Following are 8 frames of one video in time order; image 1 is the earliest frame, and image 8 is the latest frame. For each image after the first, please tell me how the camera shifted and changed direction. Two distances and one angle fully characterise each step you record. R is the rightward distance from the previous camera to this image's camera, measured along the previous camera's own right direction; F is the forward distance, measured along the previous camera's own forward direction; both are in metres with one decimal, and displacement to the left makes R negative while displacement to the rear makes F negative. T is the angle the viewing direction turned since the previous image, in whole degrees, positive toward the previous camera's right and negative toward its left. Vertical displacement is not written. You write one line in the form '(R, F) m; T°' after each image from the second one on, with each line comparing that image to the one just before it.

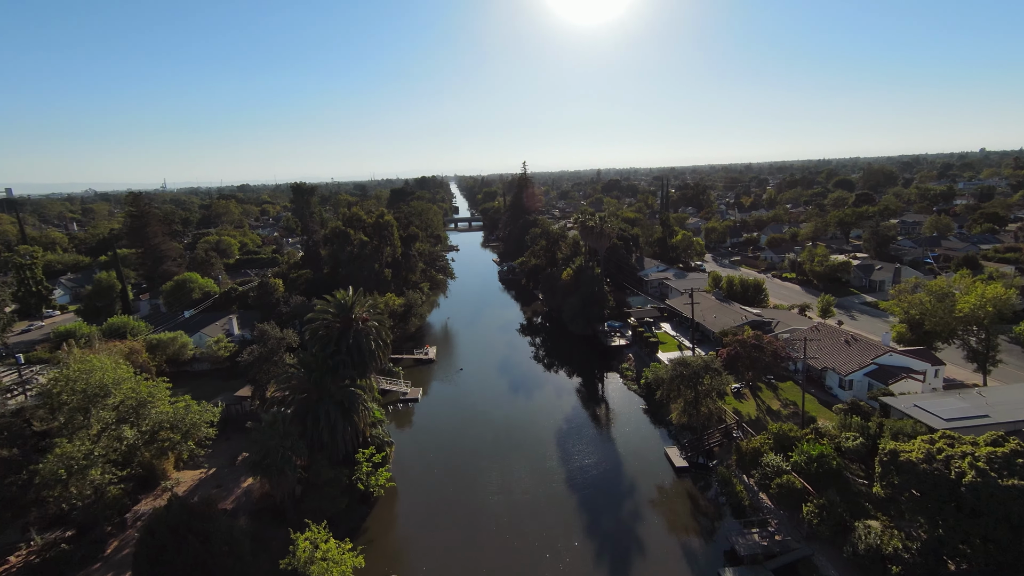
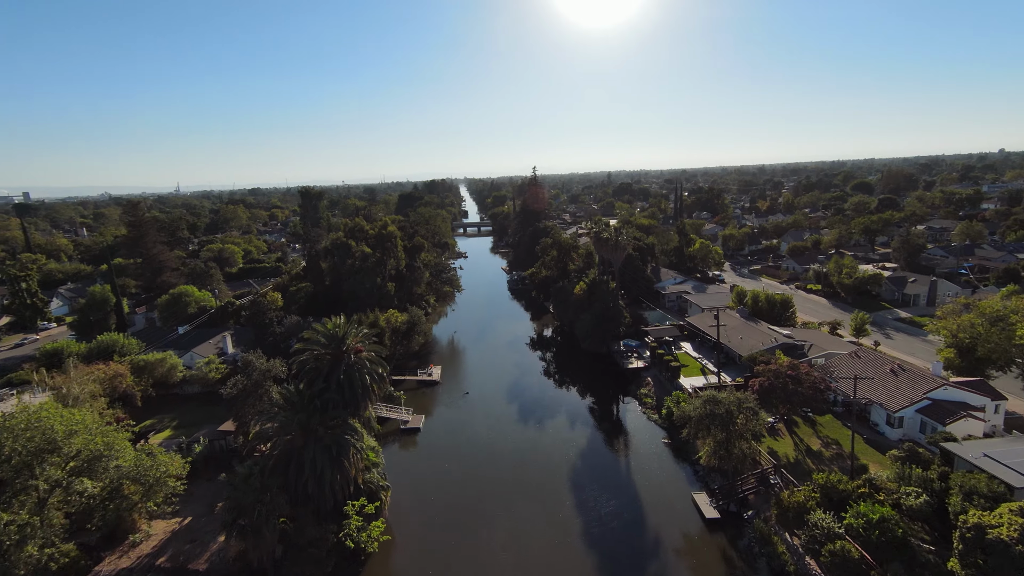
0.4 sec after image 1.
(0.0, +1.2) m; -1°
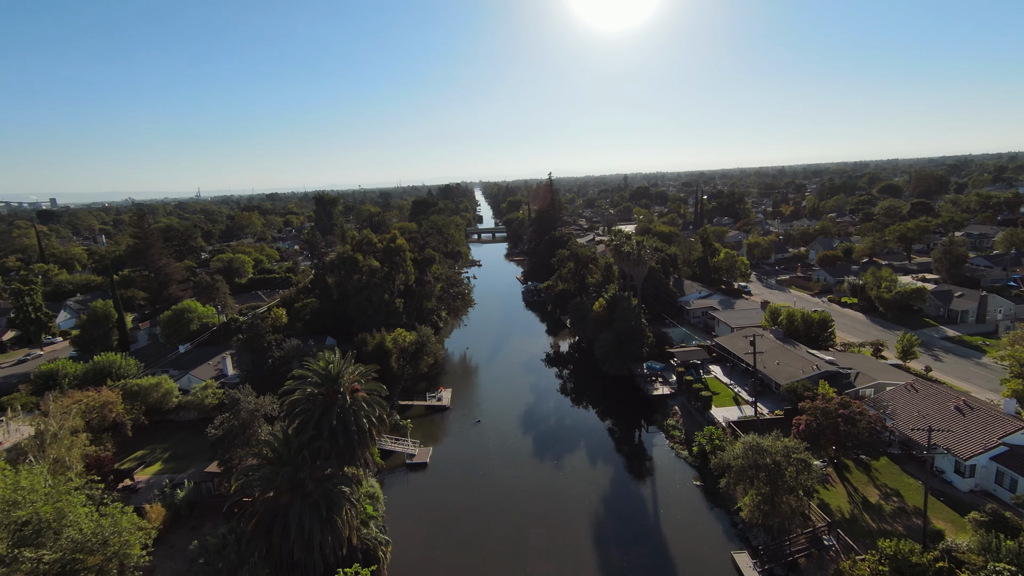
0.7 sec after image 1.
(0.0, +1.2) m; -2°
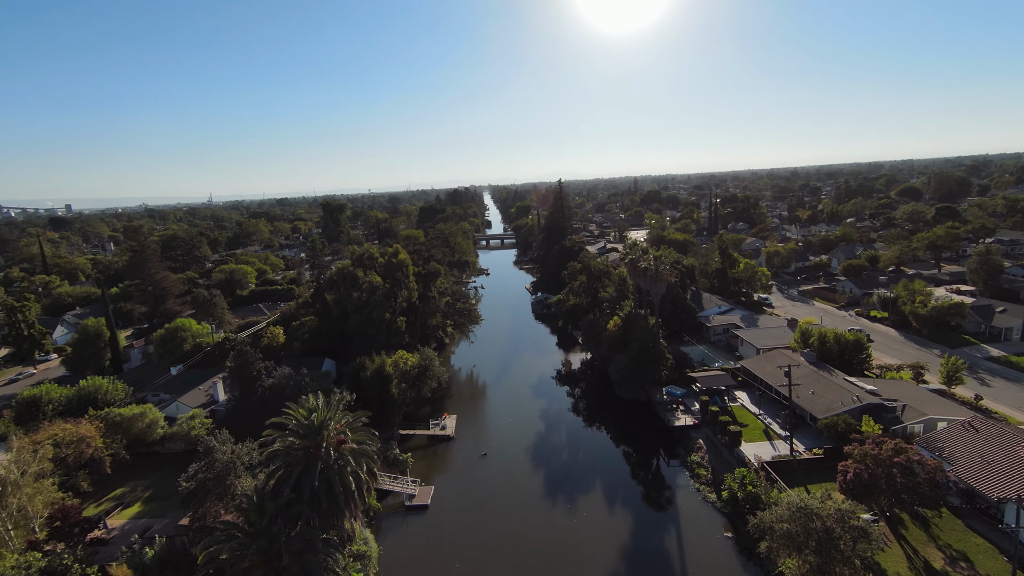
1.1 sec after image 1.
(0.0, +1.1) m; -1°
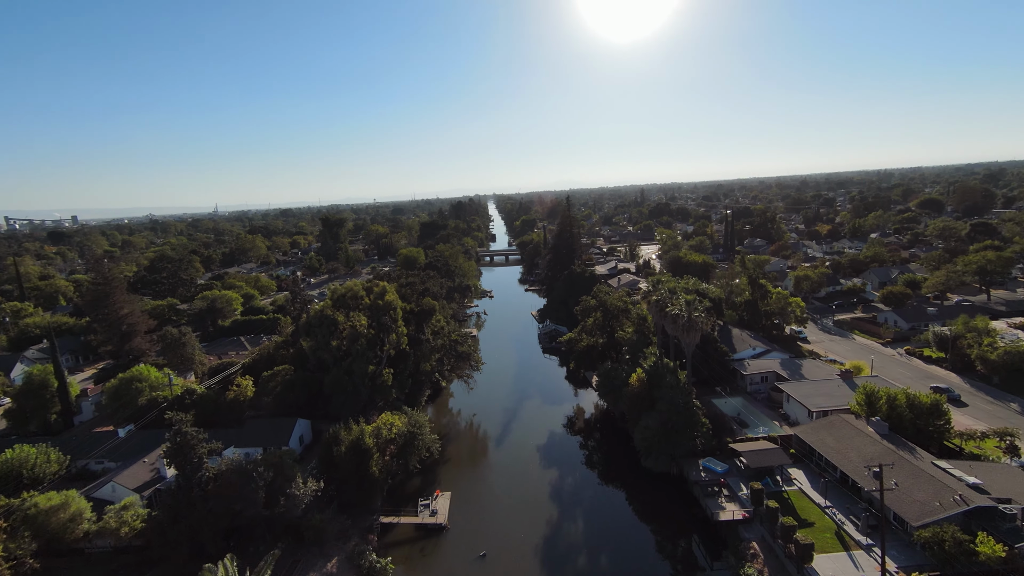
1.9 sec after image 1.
(0.0, +2.6) m; -1°
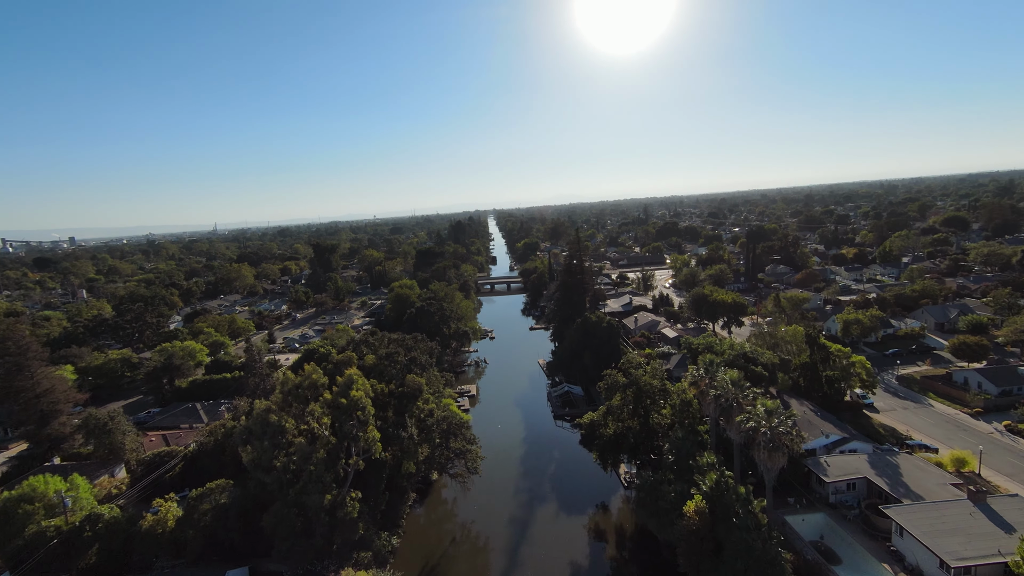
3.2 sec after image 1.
(-0.2, +4.0) m; 0°
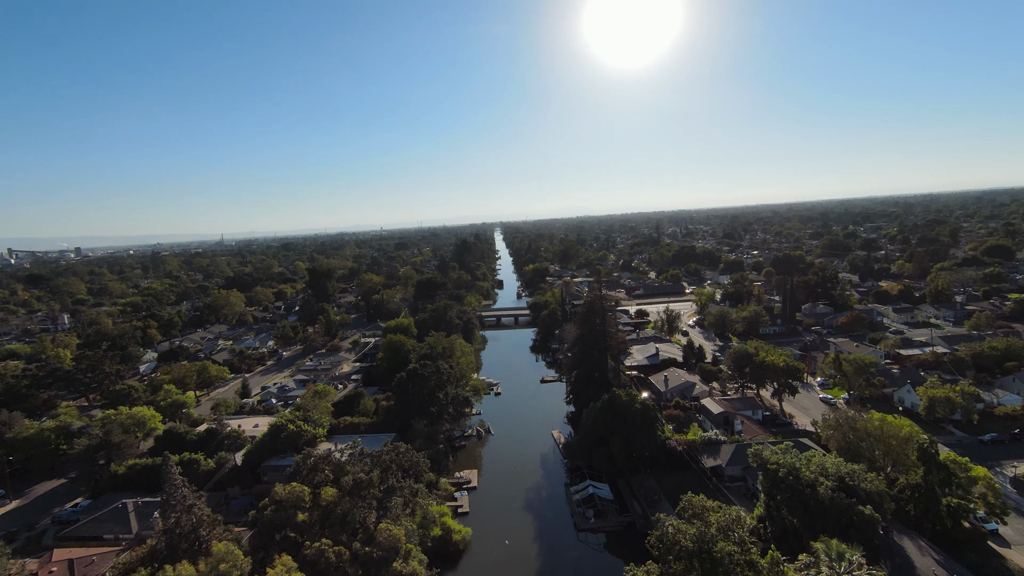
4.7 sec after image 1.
(-0.2, +4.5) m; -1°
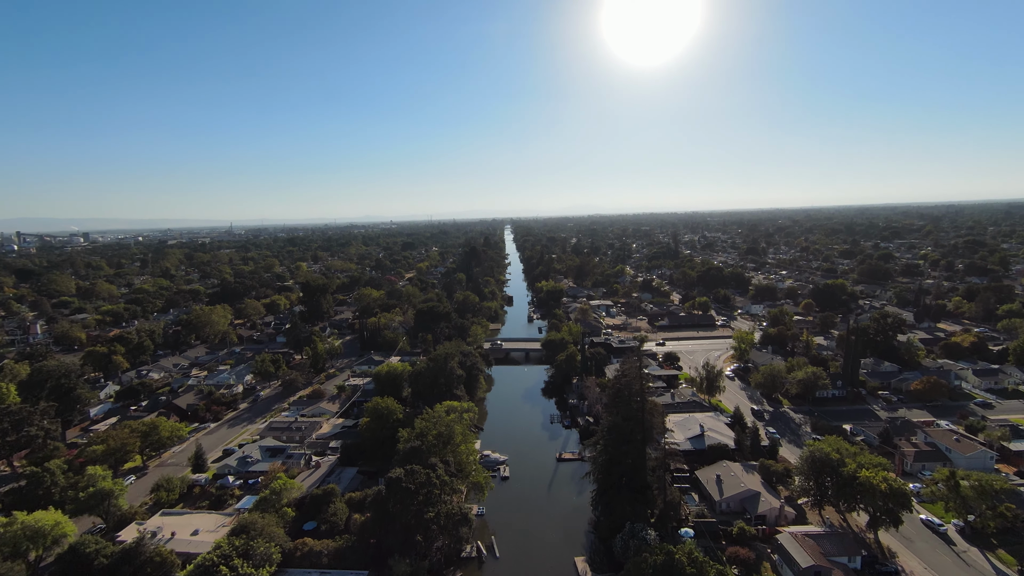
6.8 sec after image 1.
(-0.5, +5.8) m; -1°
